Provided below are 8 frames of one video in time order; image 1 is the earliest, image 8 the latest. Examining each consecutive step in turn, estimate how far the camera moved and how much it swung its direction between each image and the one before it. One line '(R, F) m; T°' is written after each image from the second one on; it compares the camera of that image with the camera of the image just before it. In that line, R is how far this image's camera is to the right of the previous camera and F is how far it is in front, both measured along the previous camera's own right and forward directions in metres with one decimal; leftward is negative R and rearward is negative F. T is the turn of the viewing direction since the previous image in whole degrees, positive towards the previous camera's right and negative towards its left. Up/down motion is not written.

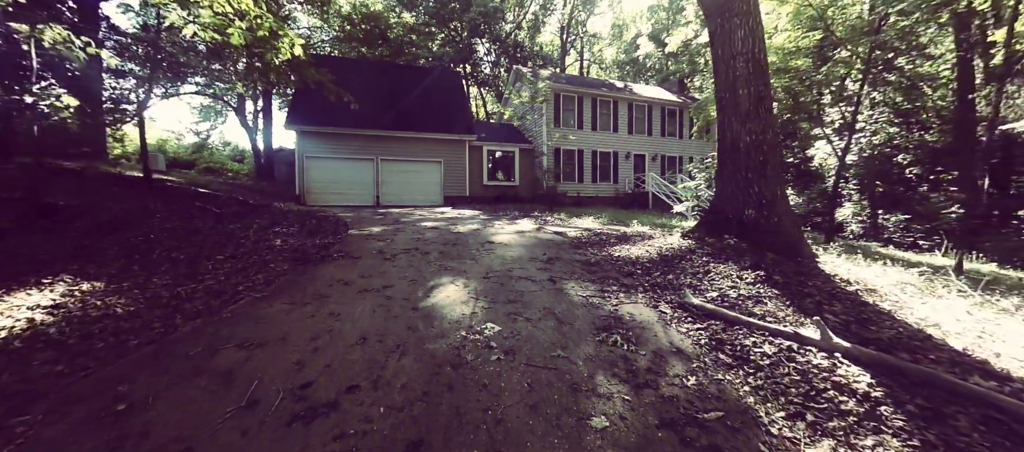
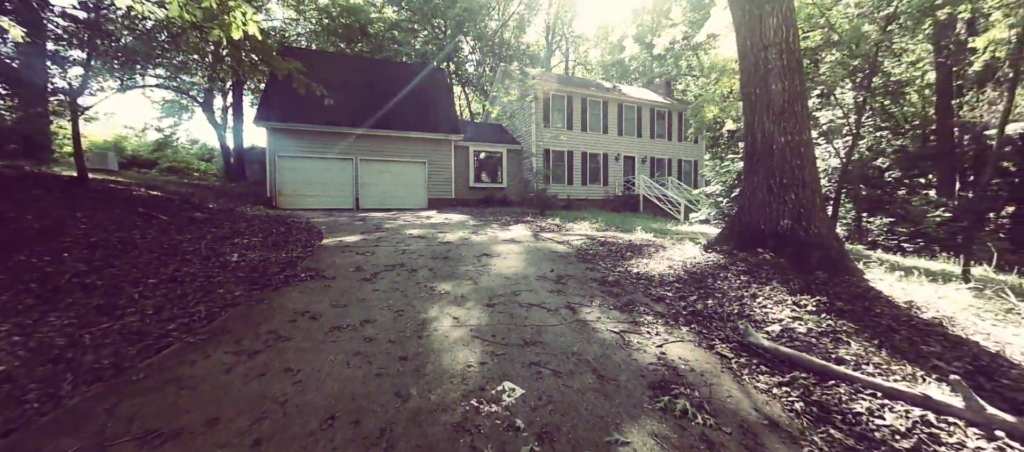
(-0.3, +0.7) m; +3°
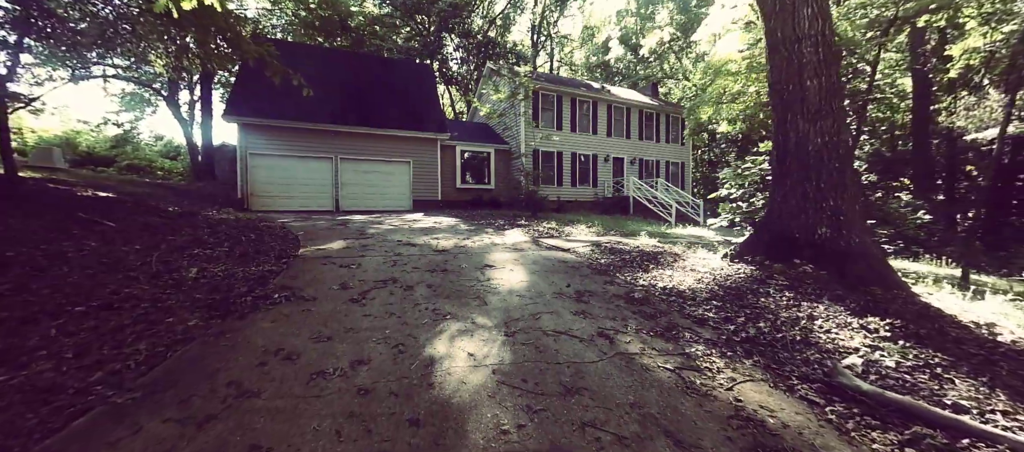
(-0.3, +0.6) m; +3°
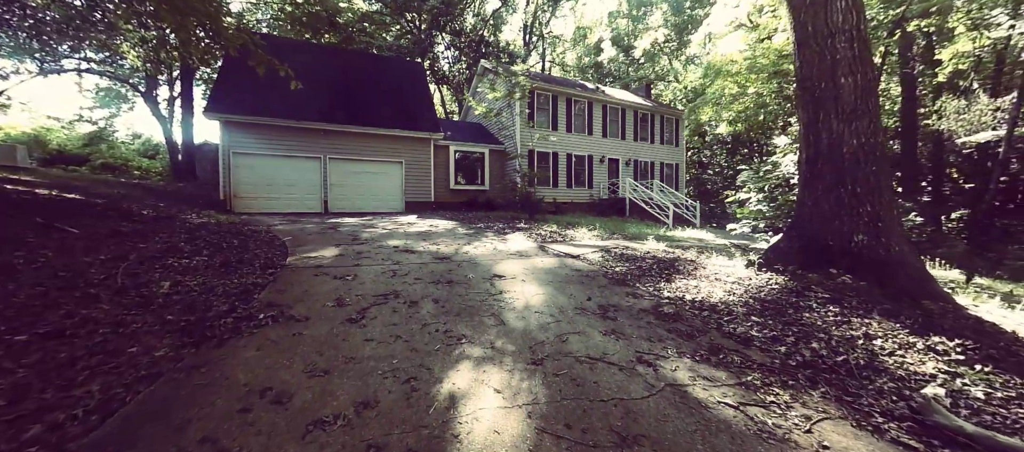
(-0.3, +0.4) m; +2°
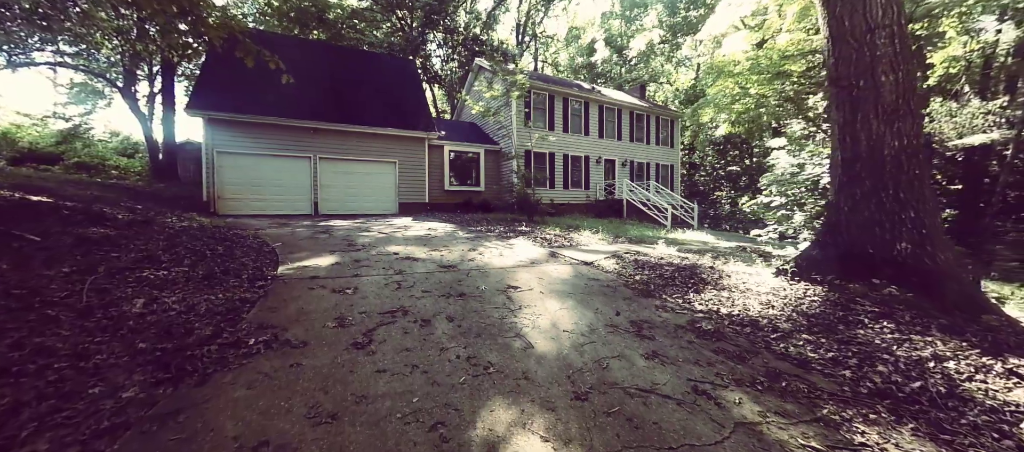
(-0.3, +0.3) m; +2°
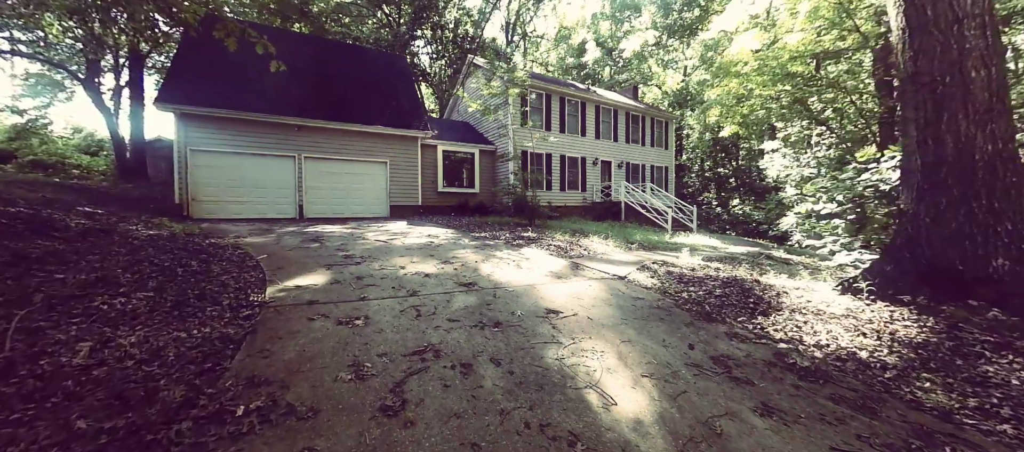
(-0.5, +0.6) m; +2°
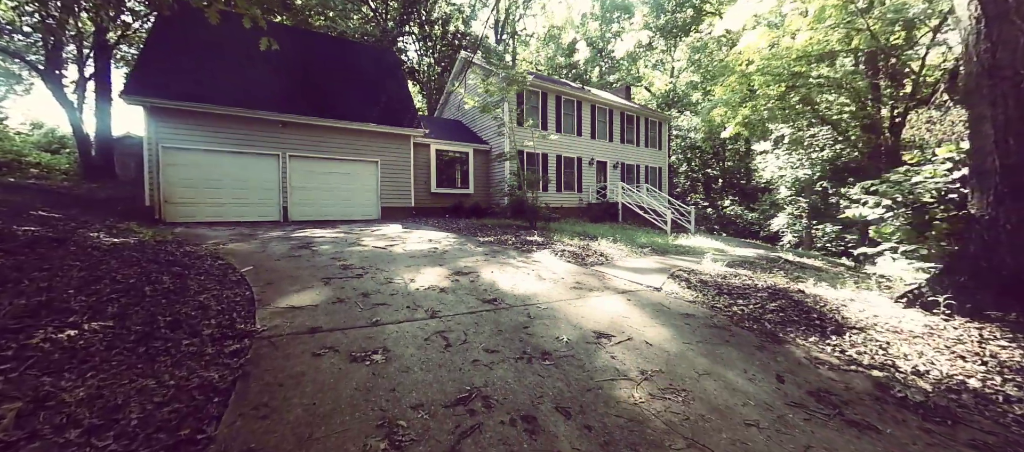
(-0.4, +0.5) m; +2°
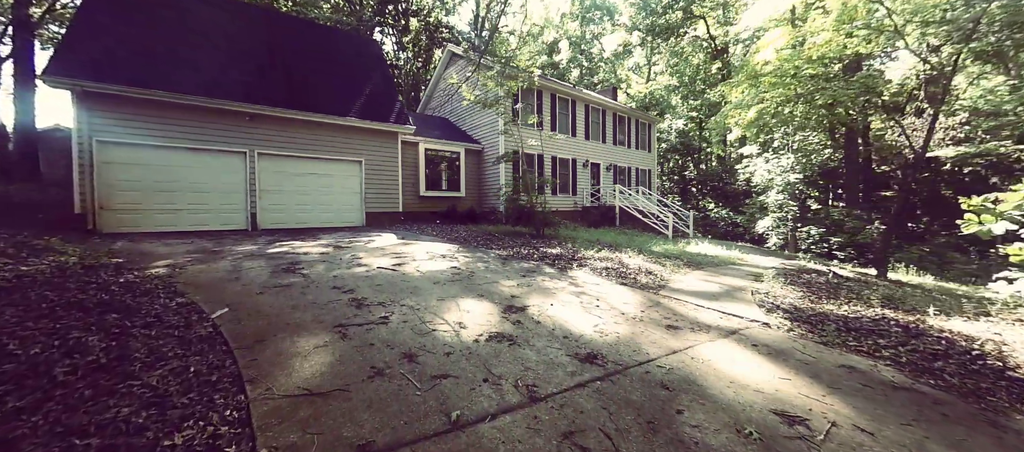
(-0.9, +1.0) m; +5°
